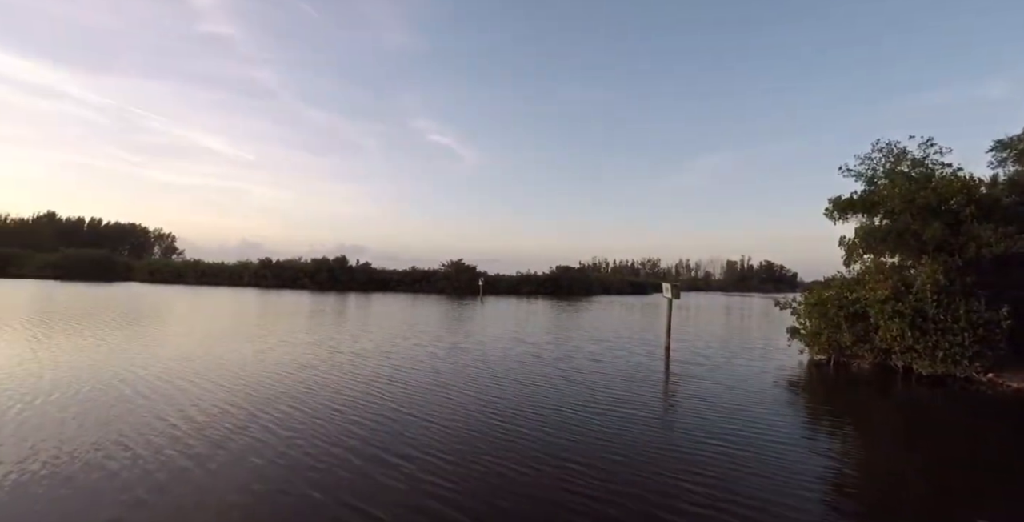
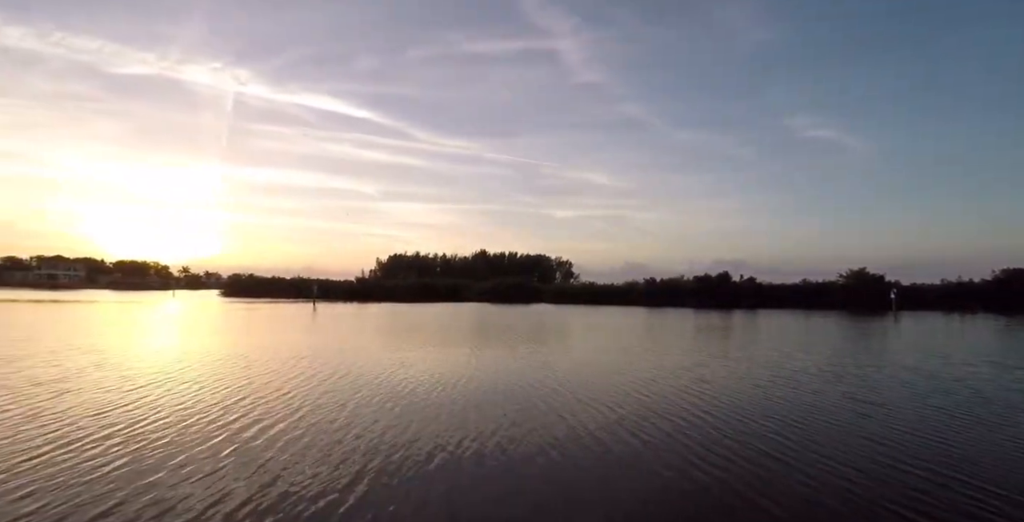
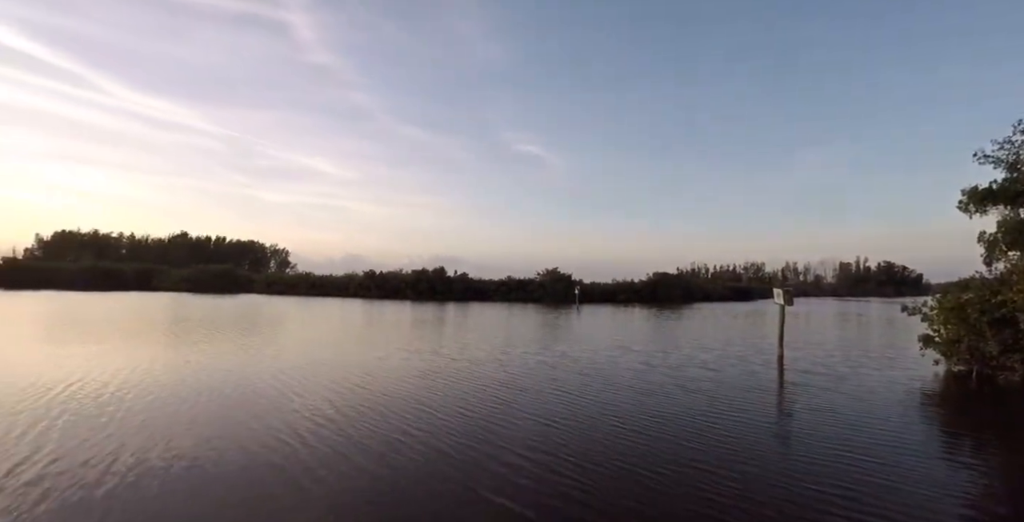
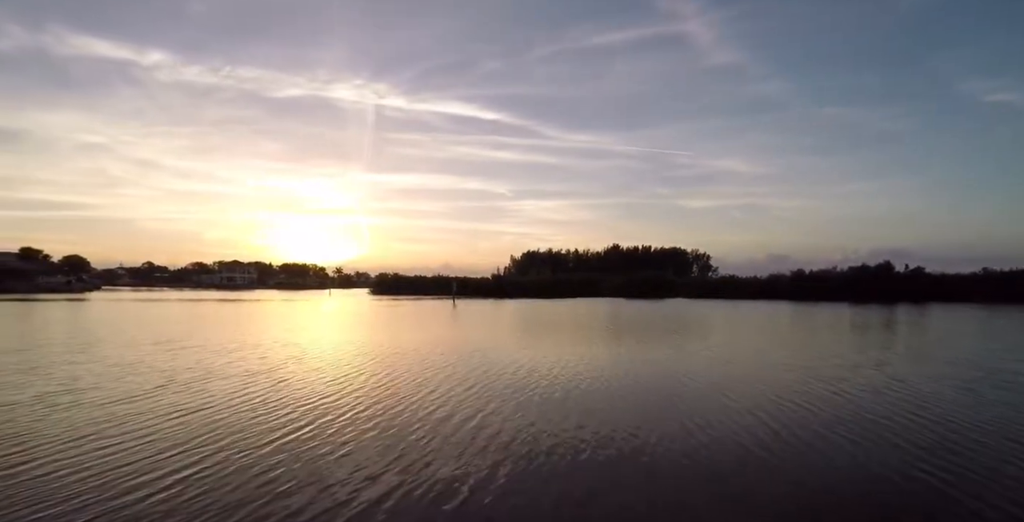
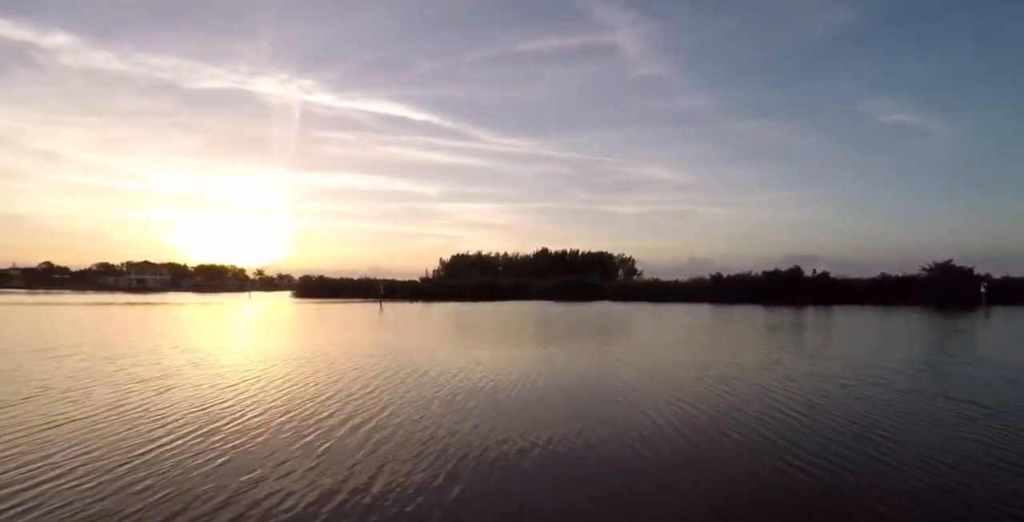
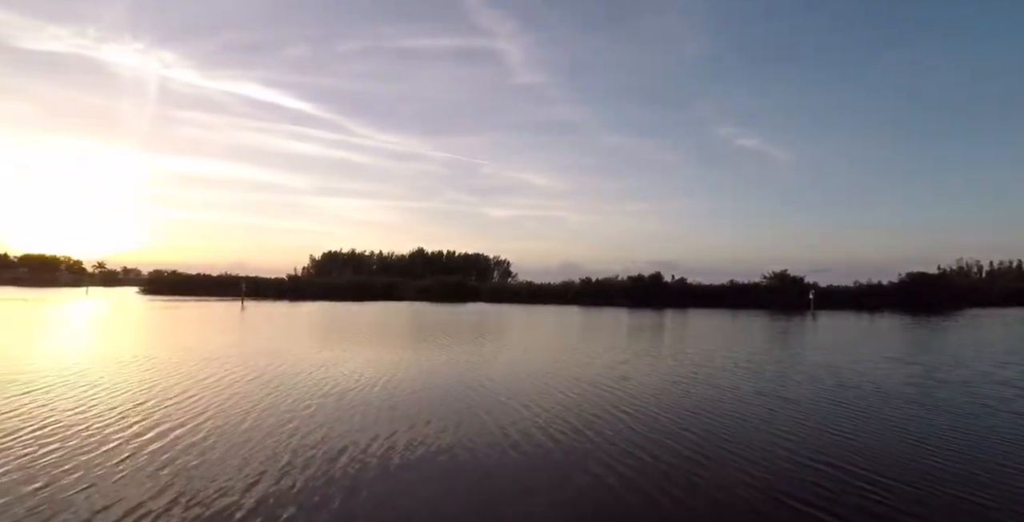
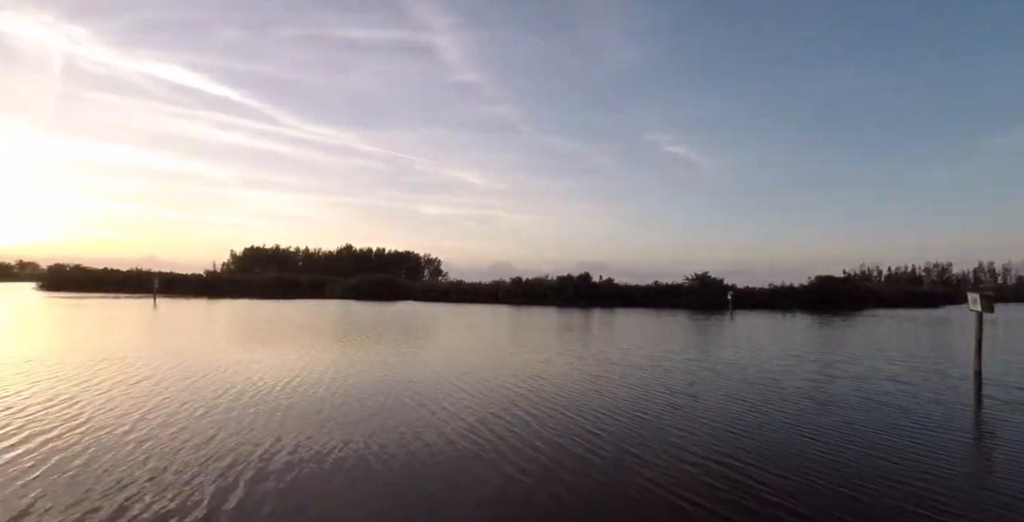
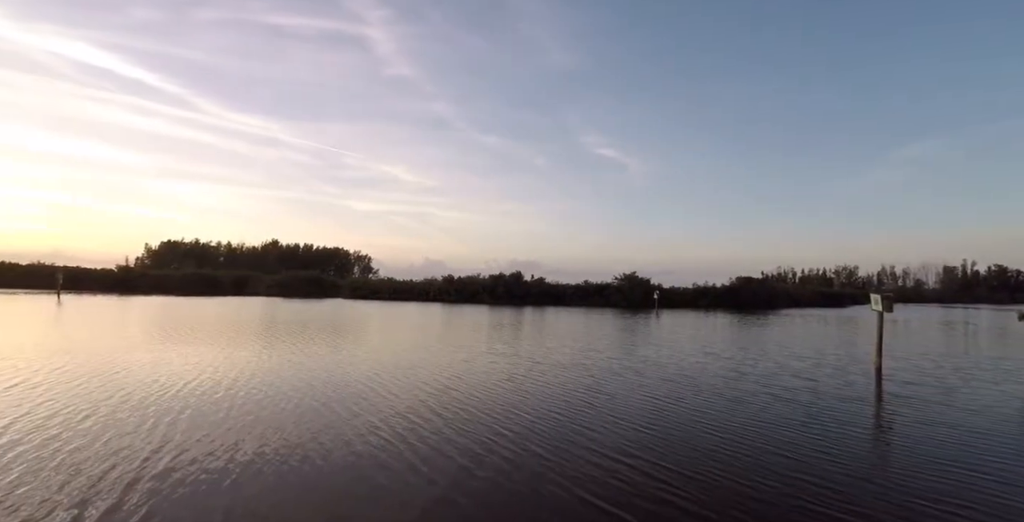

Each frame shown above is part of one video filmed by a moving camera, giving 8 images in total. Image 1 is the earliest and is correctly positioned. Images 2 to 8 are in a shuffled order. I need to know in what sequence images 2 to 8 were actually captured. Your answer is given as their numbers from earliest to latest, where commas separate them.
3, 8, 7, 6, 2, 5, 4
